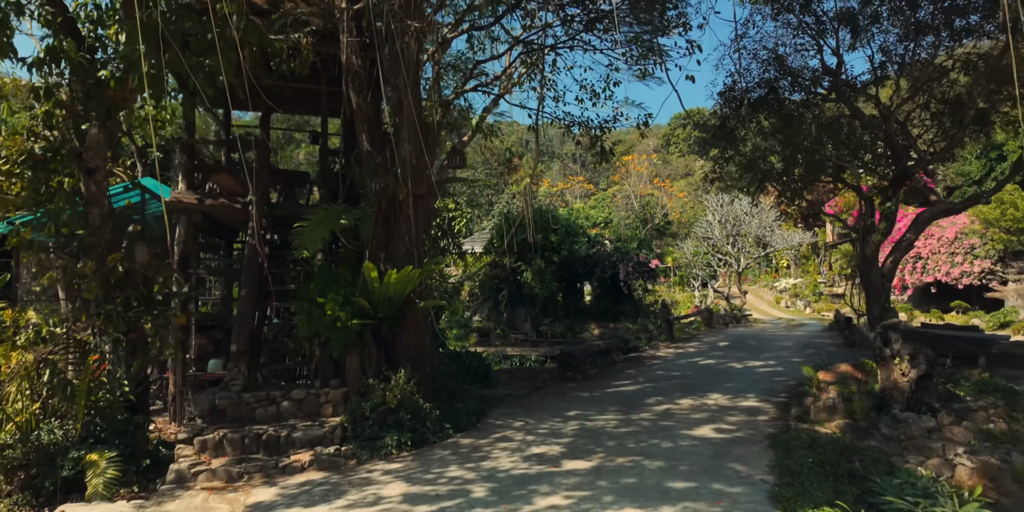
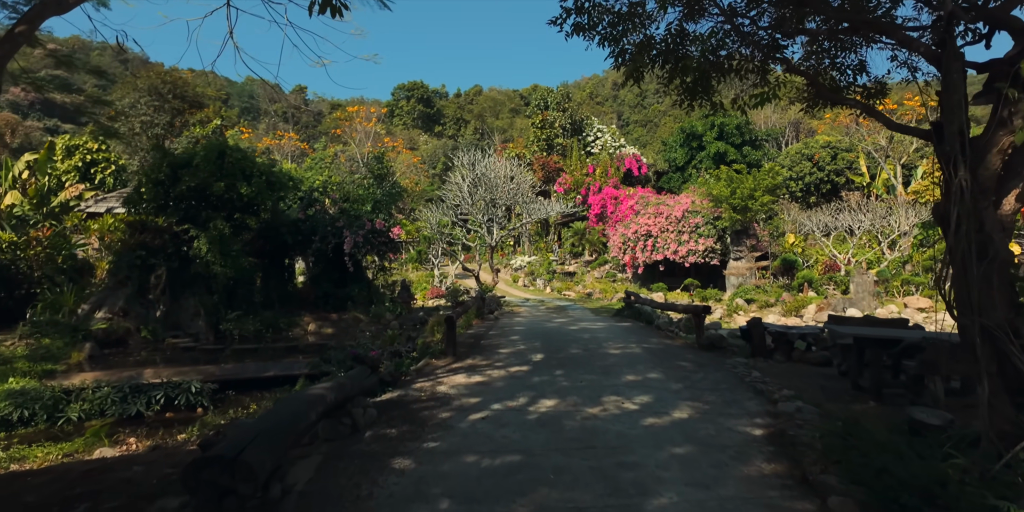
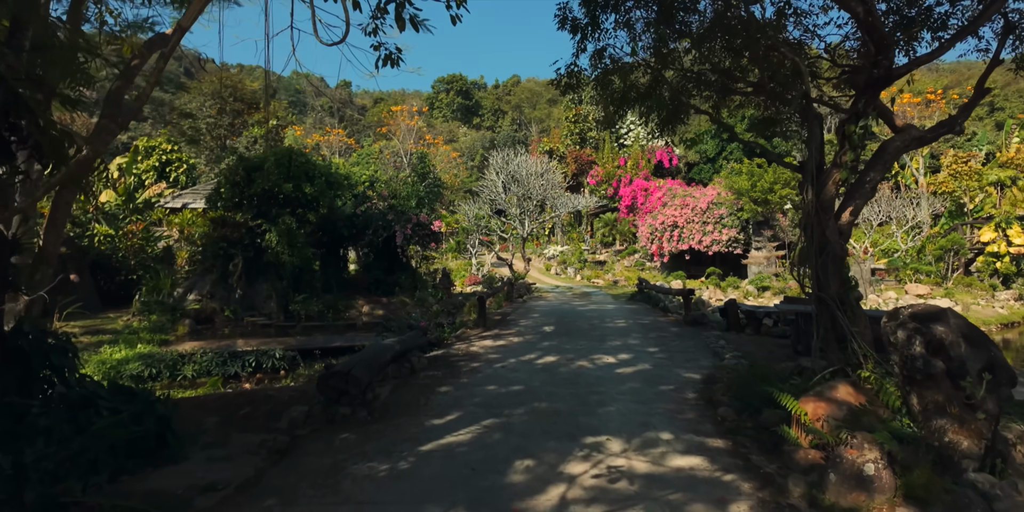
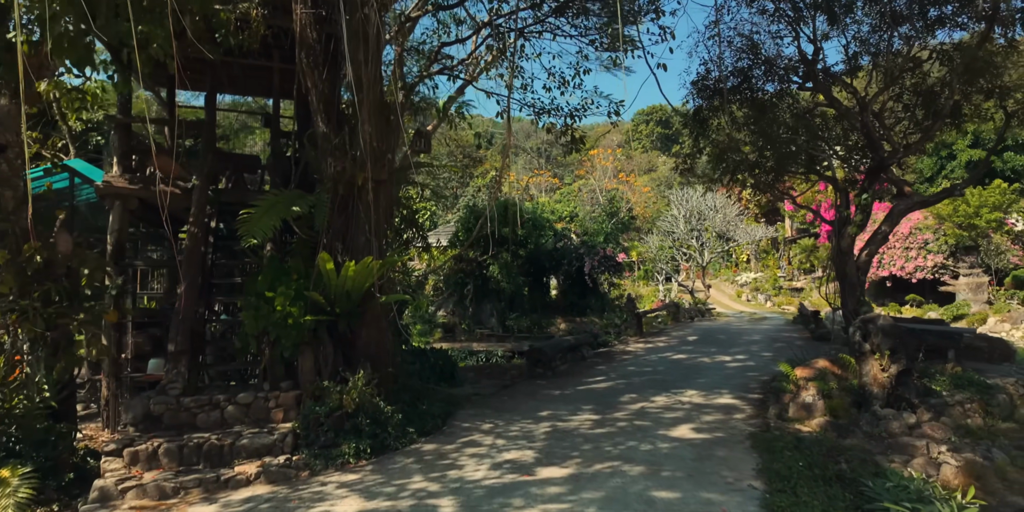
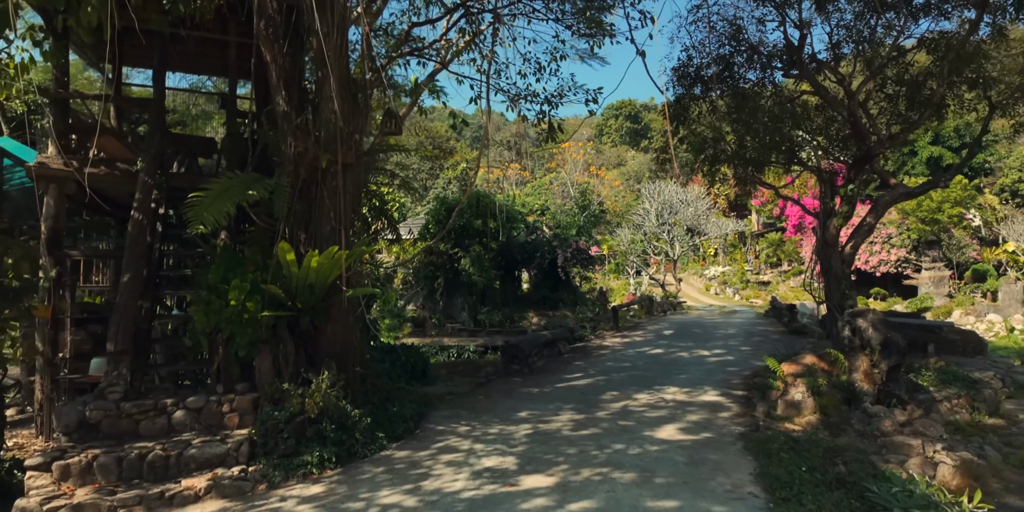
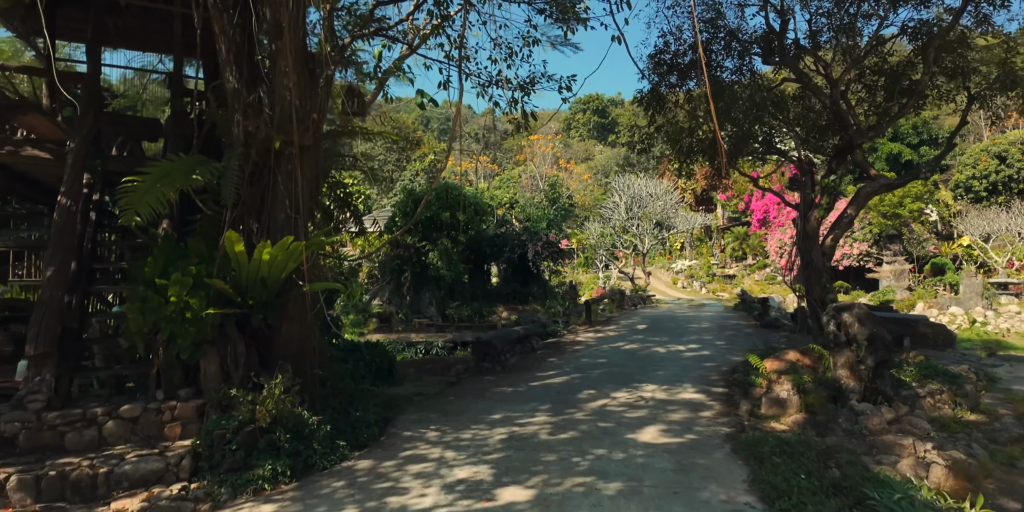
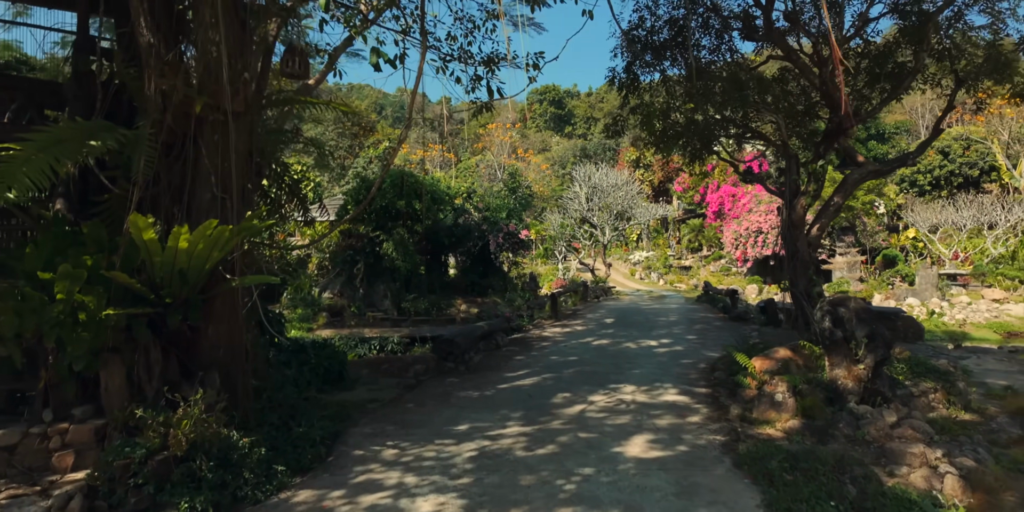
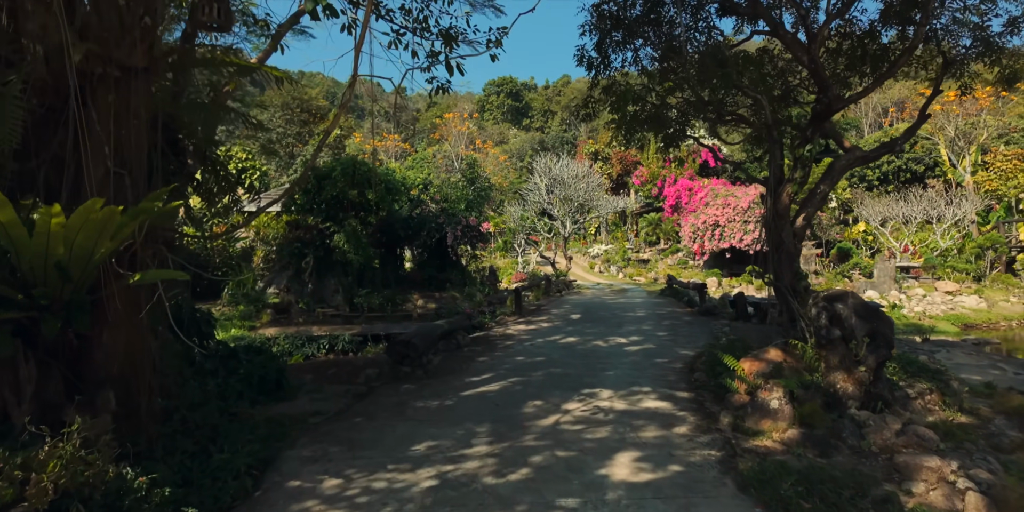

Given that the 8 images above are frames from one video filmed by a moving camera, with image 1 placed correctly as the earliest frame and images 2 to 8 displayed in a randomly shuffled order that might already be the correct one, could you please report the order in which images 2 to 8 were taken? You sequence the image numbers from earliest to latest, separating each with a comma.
4, 5, 6, 7, 8, 3, 2
